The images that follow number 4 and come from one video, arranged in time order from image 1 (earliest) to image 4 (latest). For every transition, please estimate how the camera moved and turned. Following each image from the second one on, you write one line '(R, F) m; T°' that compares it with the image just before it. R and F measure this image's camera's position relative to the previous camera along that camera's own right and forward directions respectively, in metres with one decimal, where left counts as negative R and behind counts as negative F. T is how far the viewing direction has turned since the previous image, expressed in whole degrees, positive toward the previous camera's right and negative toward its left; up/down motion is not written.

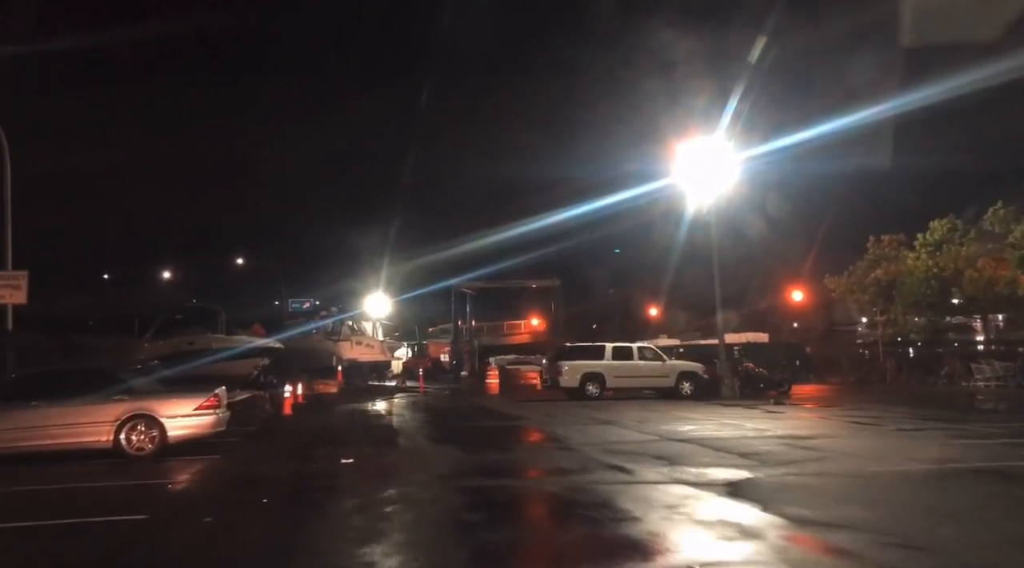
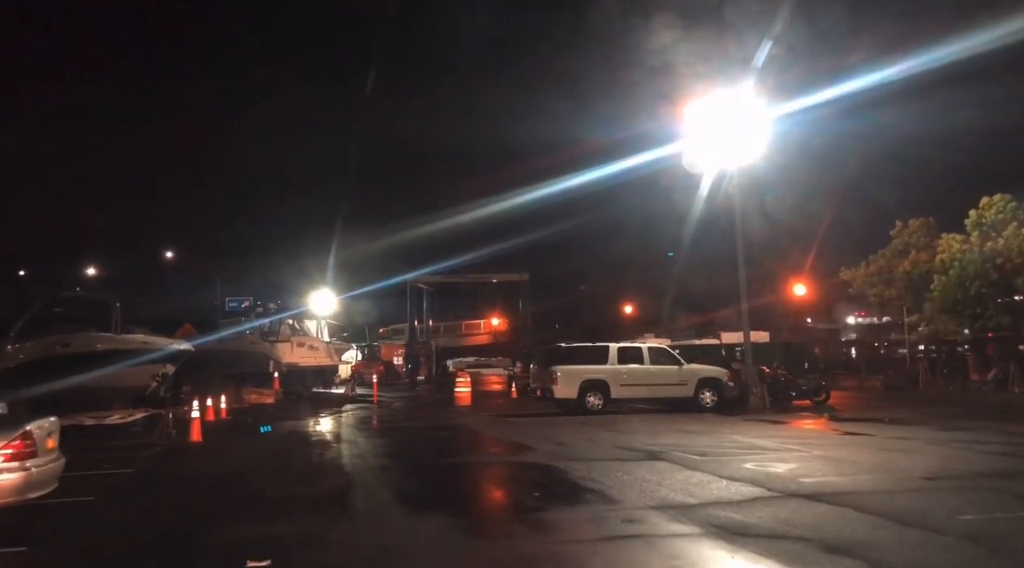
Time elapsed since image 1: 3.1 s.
(-0.8, +5.2) m; +4°
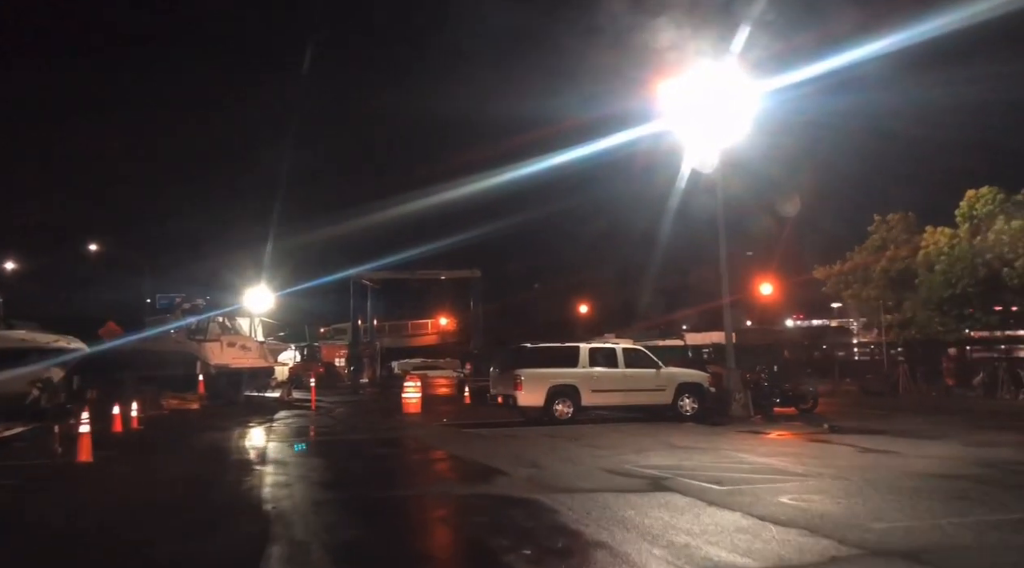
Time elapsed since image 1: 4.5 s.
(-0.3, +2.5) m; +4°
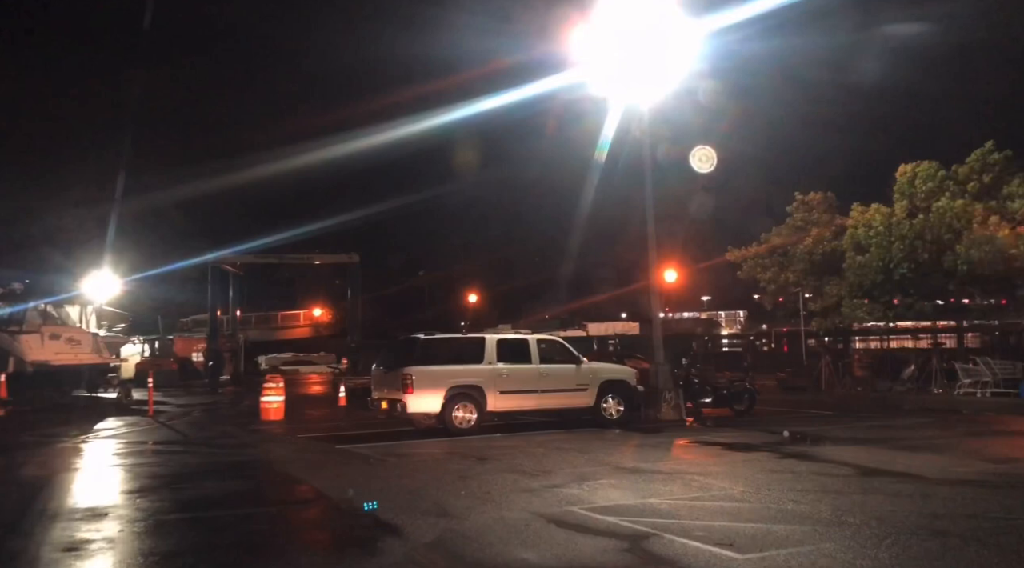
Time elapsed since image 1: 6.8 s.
(-0.2, +3.7) m; +9°
